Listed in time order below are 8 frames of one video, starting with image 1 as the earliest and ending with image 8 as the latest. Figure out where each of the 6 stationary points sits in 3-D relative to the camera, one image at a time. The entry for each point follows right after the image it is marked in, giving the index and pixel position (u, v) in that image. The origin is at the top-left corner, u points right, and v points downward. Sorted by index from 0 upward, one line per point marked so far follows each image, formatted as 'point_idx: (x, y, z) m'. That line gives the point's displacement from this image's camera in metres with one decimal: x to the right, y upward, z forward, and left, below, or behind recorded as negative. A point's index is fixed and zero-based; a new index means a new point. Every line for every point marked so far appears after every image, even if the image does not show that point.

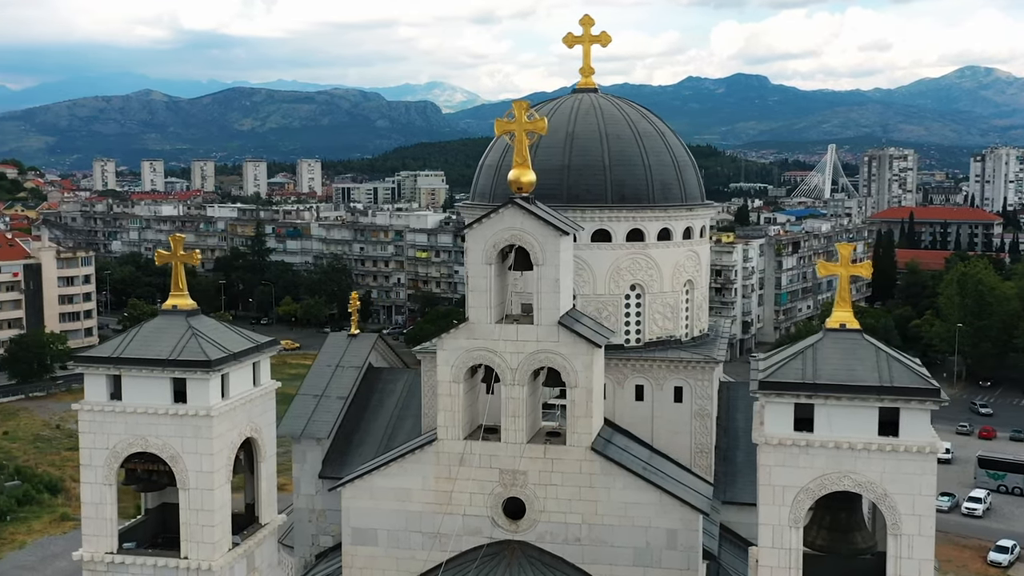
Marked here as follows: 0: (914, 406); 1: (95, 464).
0: (+4.5, -1.3, +11.9) m
1: (-5.7, -2.4, +14.3) m
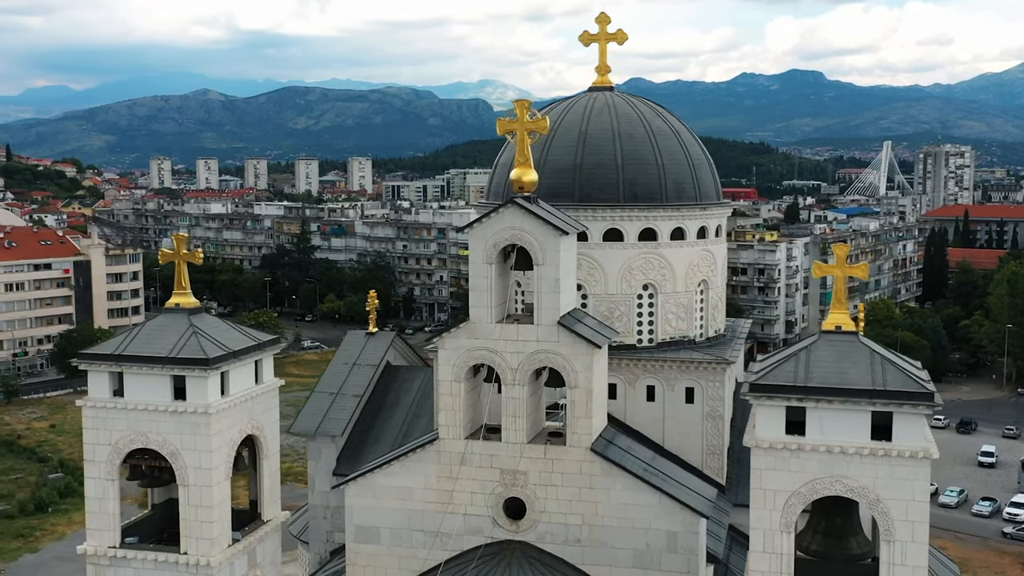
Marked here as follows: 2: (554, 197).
0: (+4.4, -1.4, +11.7) m
1: (-5.7, -2.4, +14.5) m
2: (+0.8, +1.7, +20.0) m
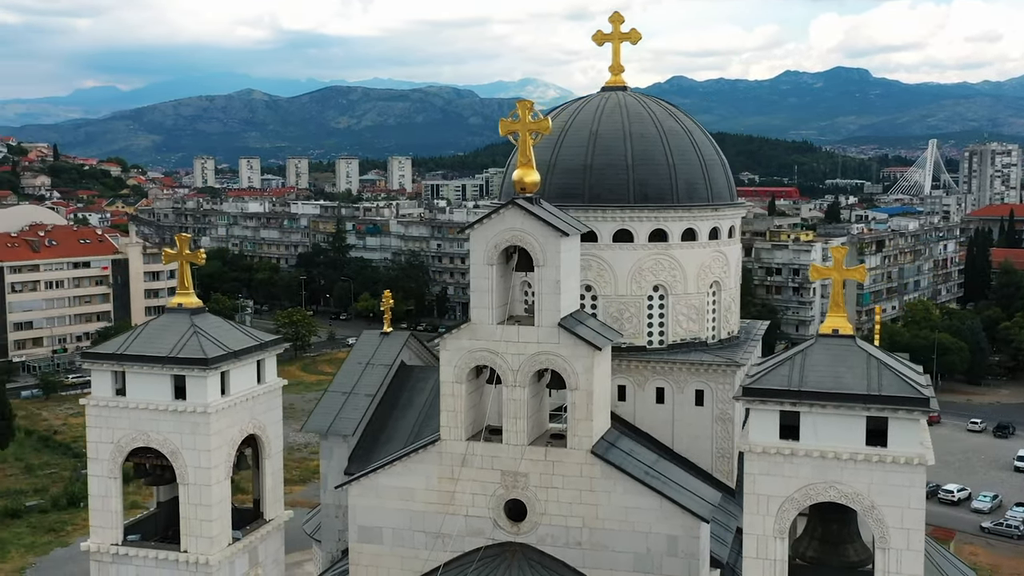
0: (+4.2, -1.4, +11.5) m
1: (-5.7, -2.4, +14.7) m
2: (+1.0, +1.7, +19.9) m
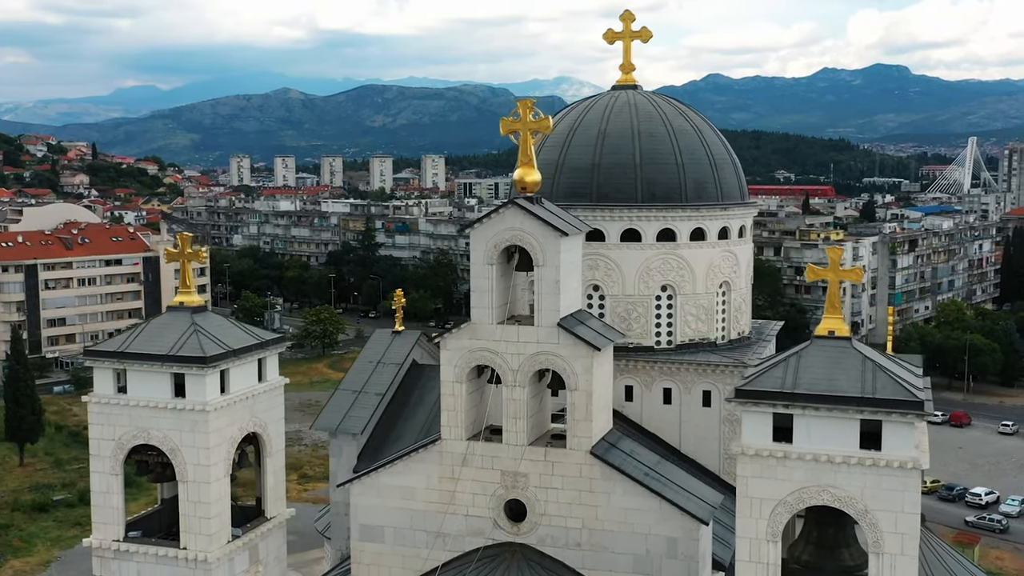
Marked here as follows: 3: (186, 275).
0: (+4.1, -1.4, +11.3) m
1: (-5.7, -2.3, +14.8) m
2: (+1.1, +1.7, +19.9) m
3: (-4.8, +0.2, +15.4) m
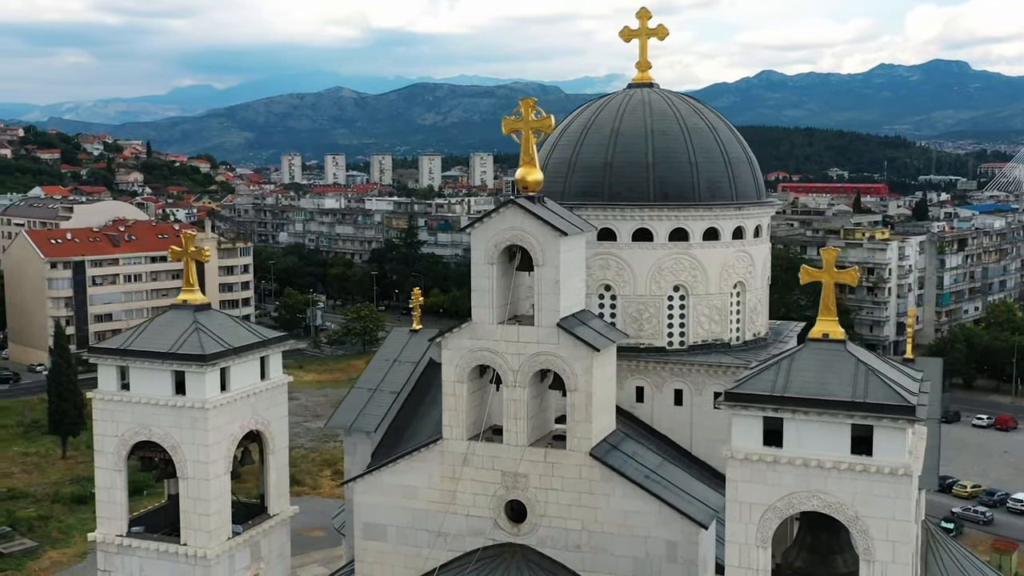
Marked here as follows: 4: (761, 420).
0: (+3.9, -1.4, +11.1) m
1: (-5.8, -2.3, +15.0) m
2: (+1.3, +1.7, +19.7) m
3: (-4.7, +0.2, +15.6) m
4: (+2.7, -1.5, +11.6) m
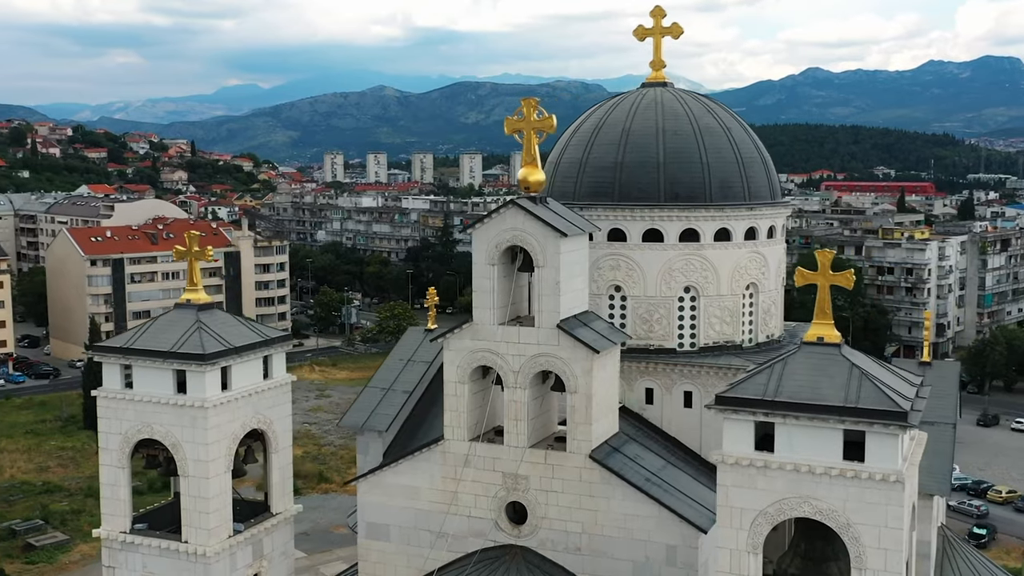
0: (+3.8, -1.5, +10.9) m
1: (-5.8, -2.3, +15.1) m
2: (+1.5, +1.7, +19.6) m
3: (-4.7, +0.2, +15.7) m
4: (+2.6, -1.5, +11.4) m
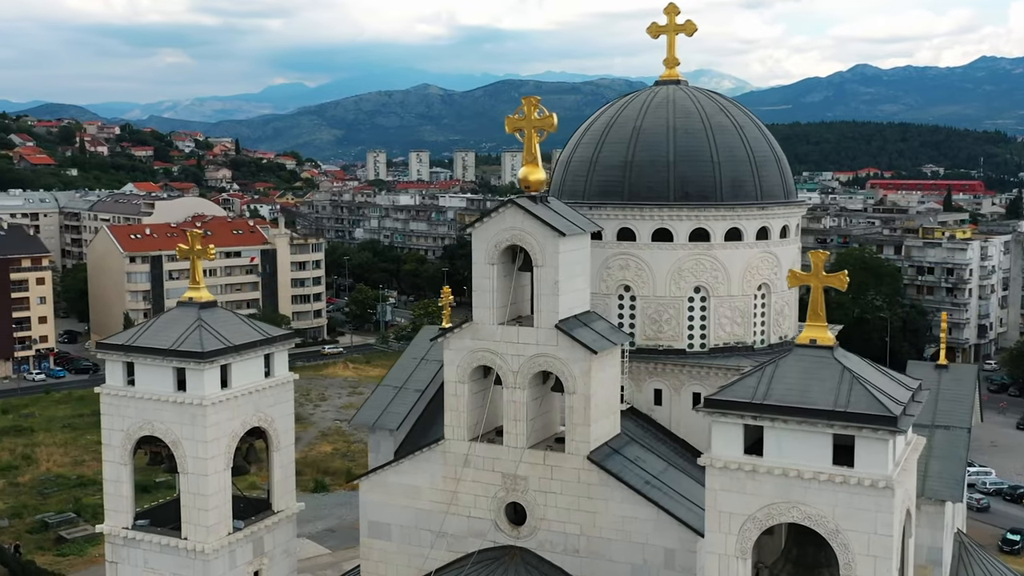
0: (+3.6, -1.5, +10.7) m
1: (-5.8, -2.3, +15.3) m
2: (+1.7, +1.7, +19.5) m
3: (-4.7, +0.2, +15.8) m
4: (+2.5, -1.5, +11.3) m
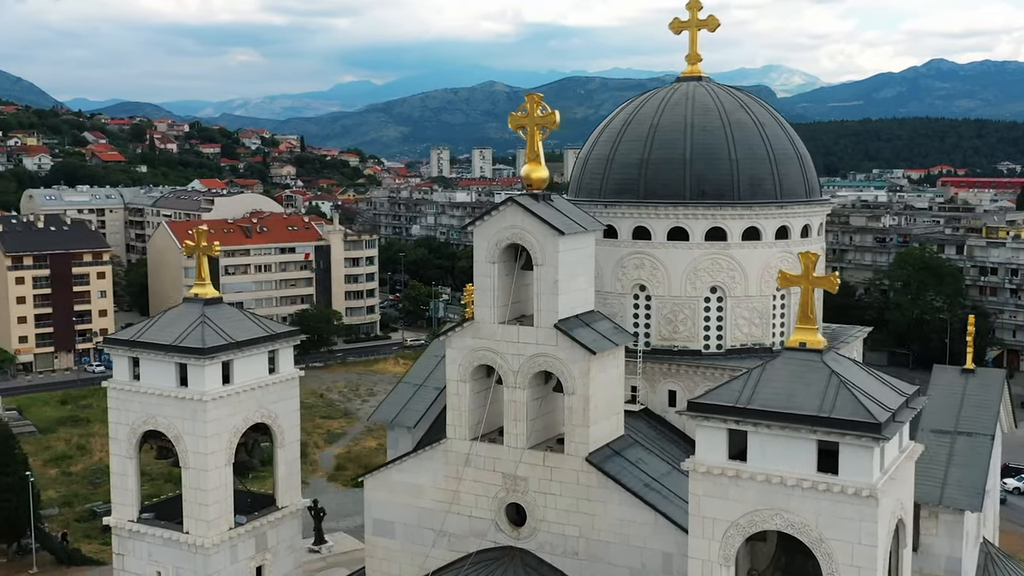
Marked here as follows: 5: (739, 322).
0: (+3.4, -1.5, +10.3) m
1: (-5.8, -2.2, +15.5) m
2: (+2.0, +1.7, +19.2) m
3: (-4.6, +0.3, +15.9) m
4: (+2.2, -1.5, +11.0) m
5: (+4.1, -0.6, +18.8) m
